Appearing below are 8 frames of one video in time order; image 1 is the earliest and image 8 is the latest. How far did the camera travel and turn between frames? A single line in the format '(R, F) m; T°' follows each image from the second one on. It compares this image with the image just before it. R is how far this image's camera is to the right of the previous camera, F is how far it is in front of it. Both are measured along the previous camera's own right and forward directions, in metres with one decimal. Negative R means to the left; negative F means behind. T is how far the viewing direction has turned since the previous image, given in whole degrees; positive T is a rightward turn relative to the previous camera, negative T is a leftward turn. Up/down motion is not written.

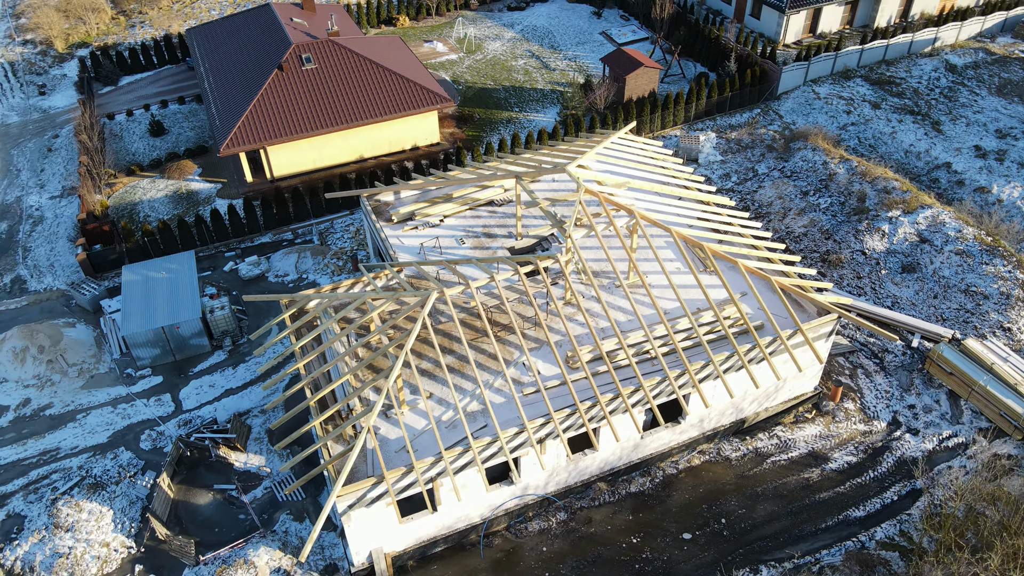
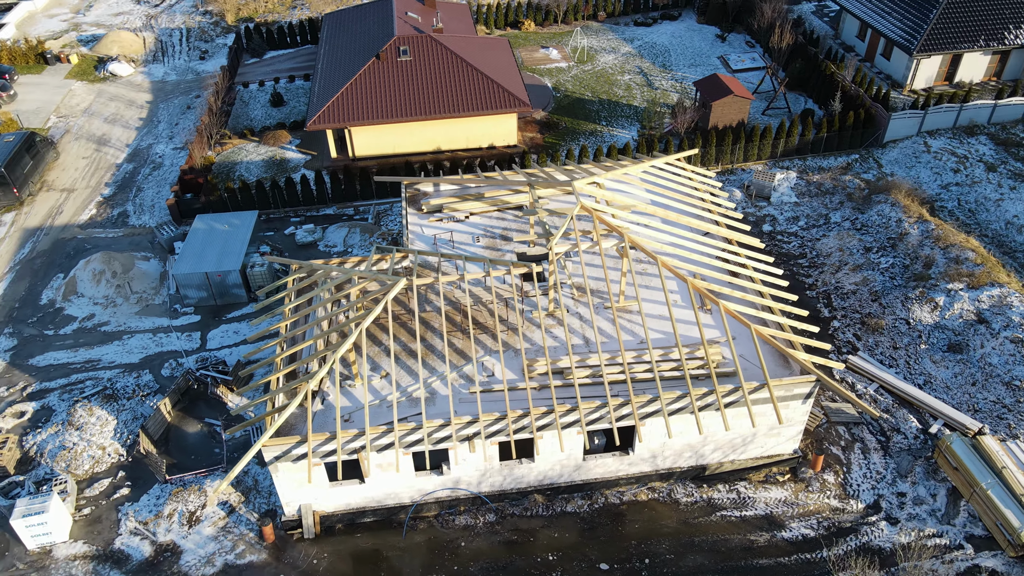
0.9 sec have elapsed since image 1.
(+3.9, 0.0) m; -12°
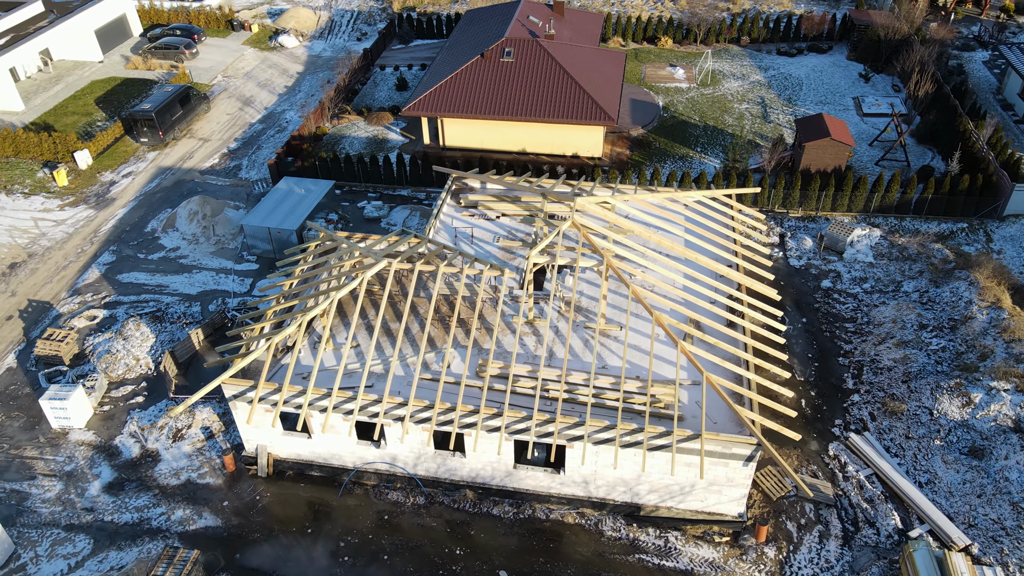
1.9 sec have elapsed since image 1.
(+4.4, +0.1) m; -14°
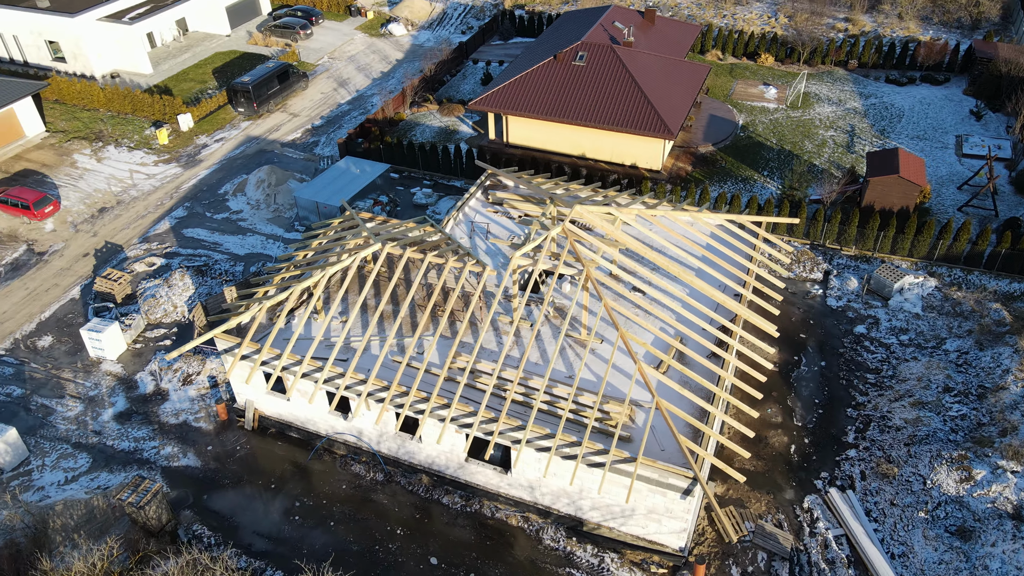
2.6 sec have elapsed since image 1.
(+3.2, +0.1) m; -10°
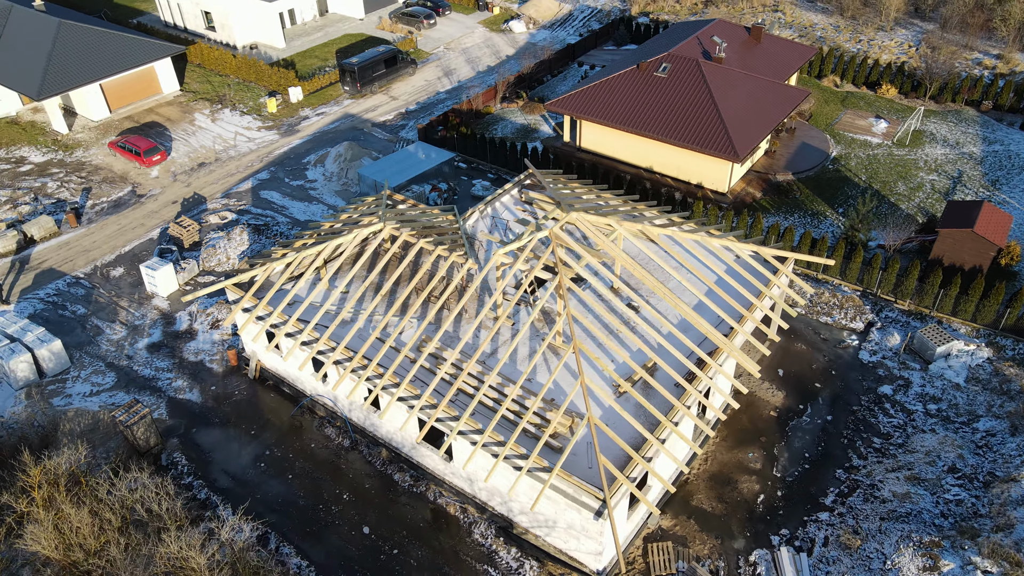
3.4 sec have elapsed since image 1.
(+3.7, +0.2) m; -11°
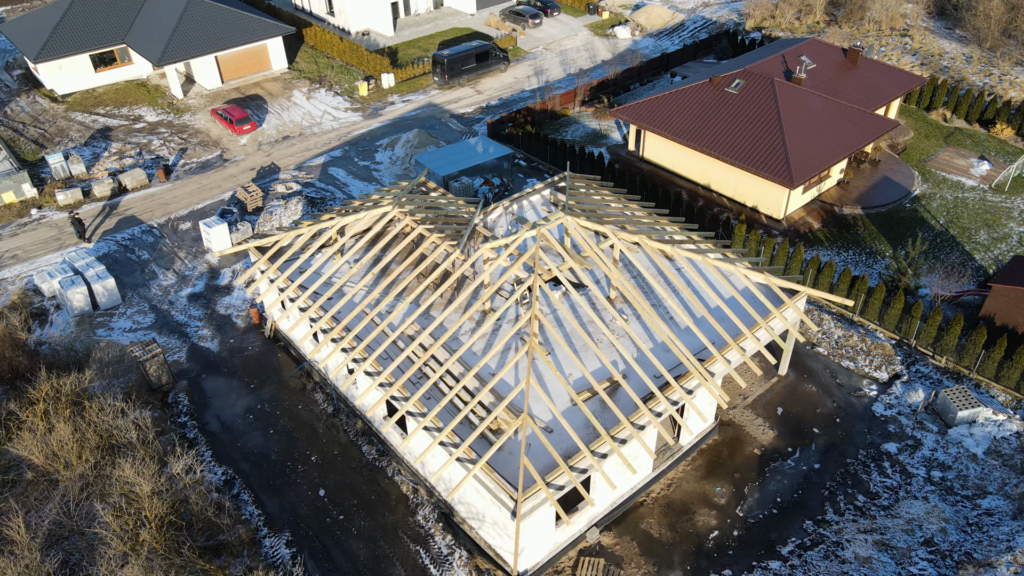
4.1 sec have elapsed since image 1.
(+3.3, +0.1) m; -10°
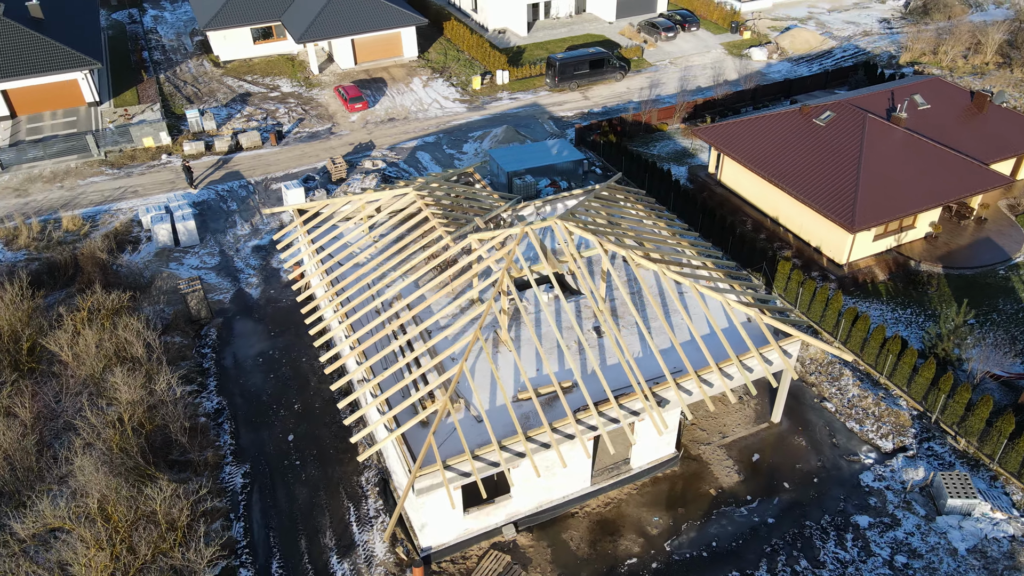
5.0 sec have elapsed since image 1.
(+4.3, +0.1) m; -13°
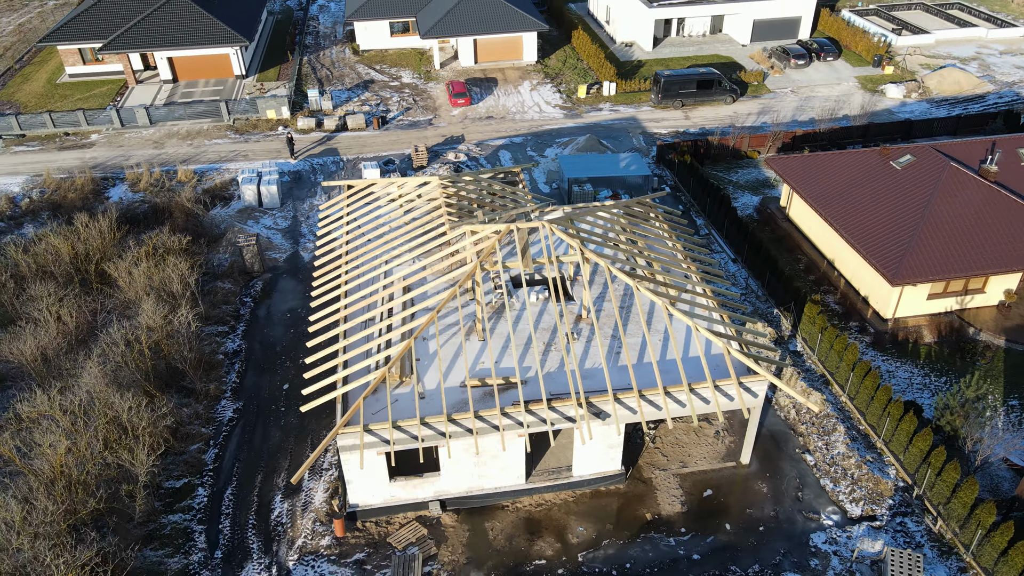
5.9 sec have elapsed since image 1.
(+4.3, -0.1) m; -12°
